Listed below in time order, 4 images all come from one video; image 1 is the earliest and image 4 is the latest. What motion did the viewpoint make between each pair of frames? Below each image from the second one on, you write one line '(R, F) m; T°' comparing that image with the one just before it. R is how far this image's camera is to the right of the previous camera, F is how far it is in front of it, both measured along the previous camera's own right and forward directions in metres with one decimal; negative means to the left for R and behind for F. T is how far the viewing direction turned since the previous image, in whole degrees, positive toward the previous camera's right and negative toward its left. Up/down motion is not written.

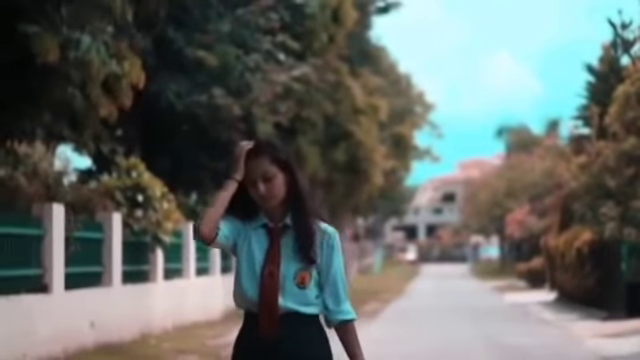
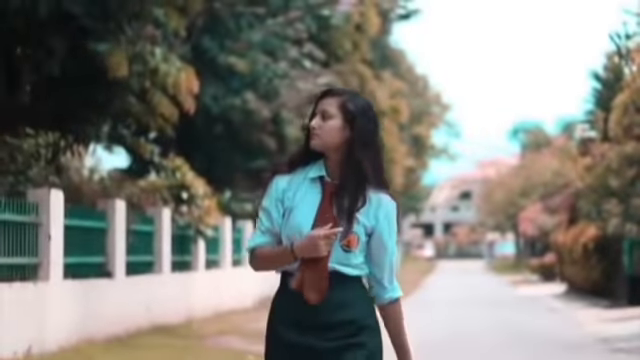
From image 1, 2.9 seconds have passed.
(-0.2, -2.3) m; -1°
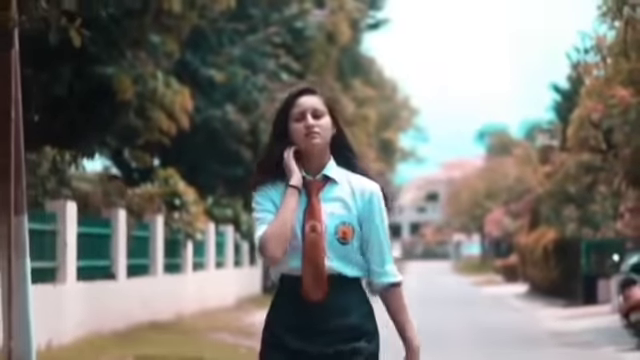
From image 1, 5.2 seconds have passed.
(-0.2, -2.0) m; +1°
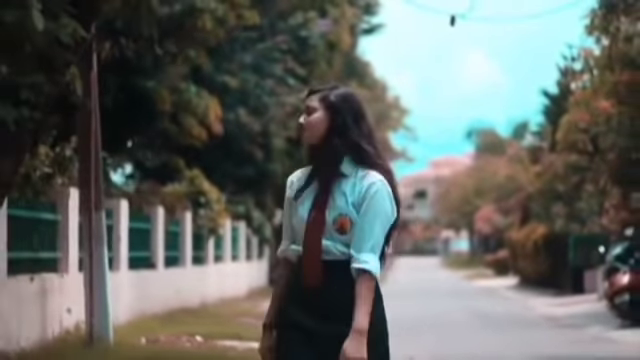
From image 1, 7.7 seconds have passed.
(-0.5, -2.4) m; +1°
